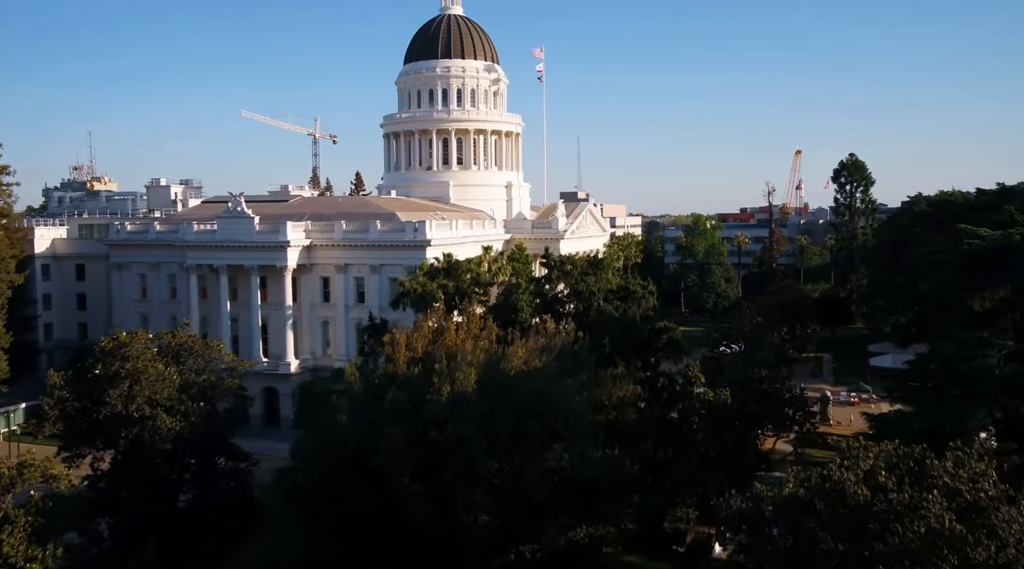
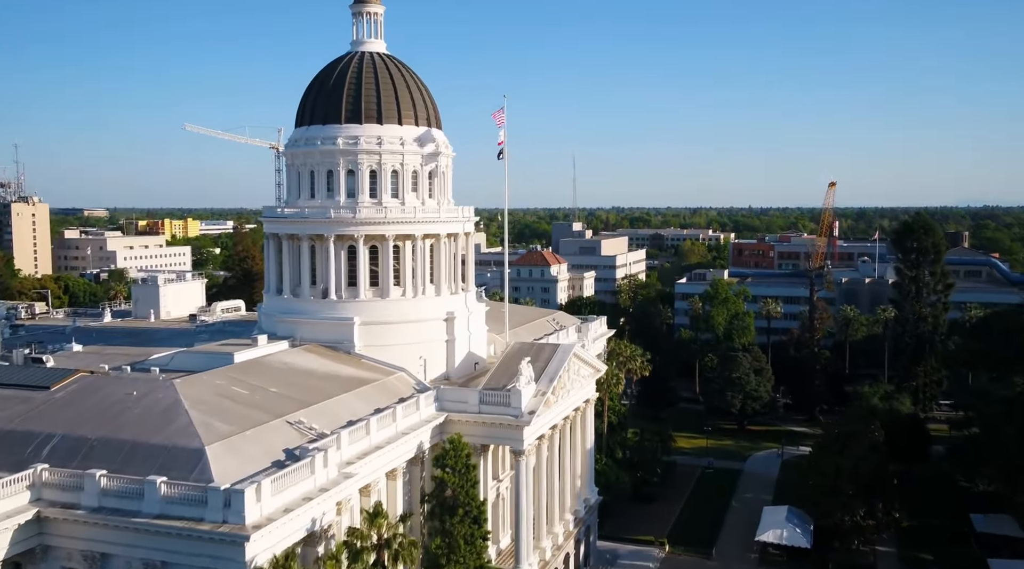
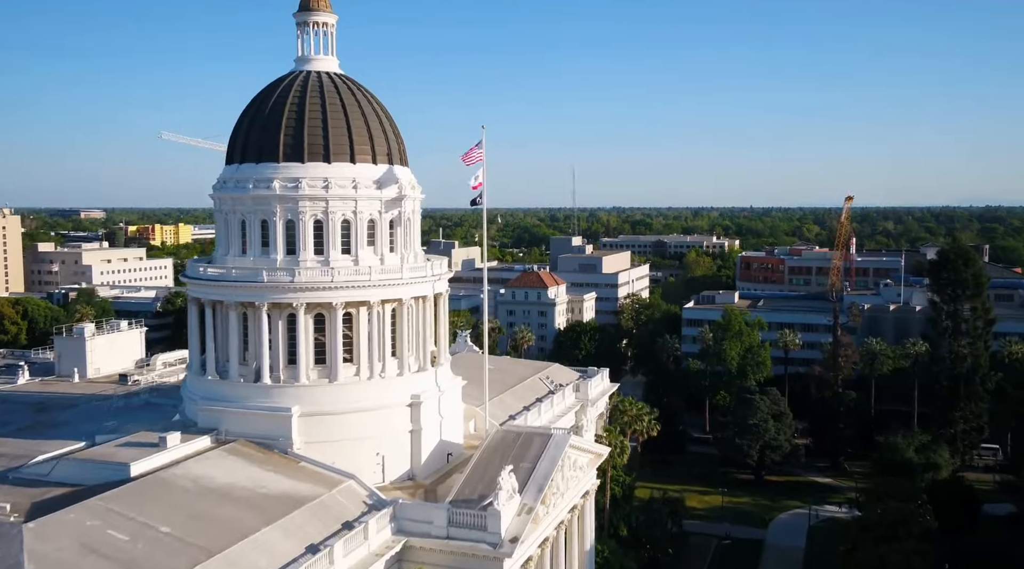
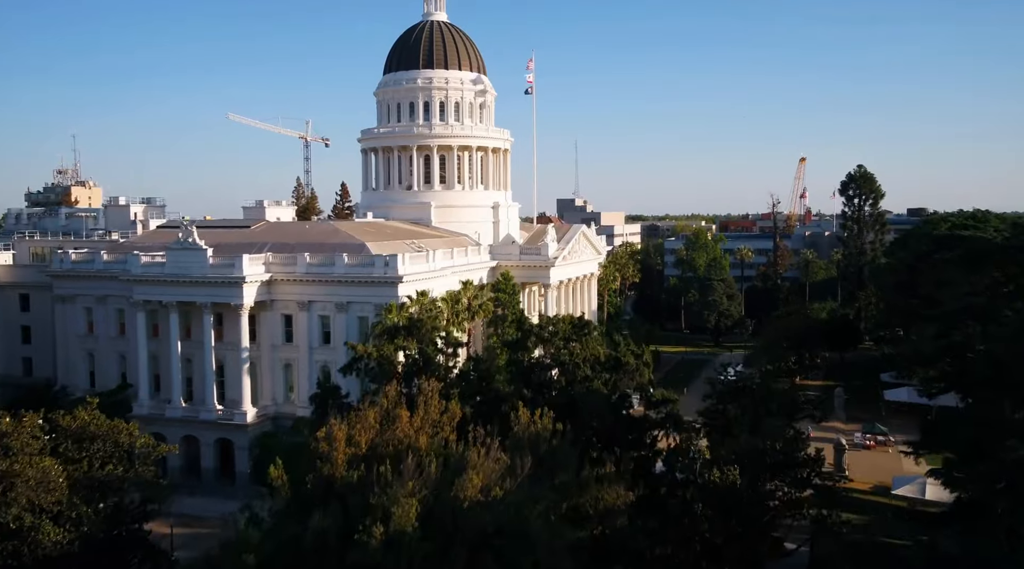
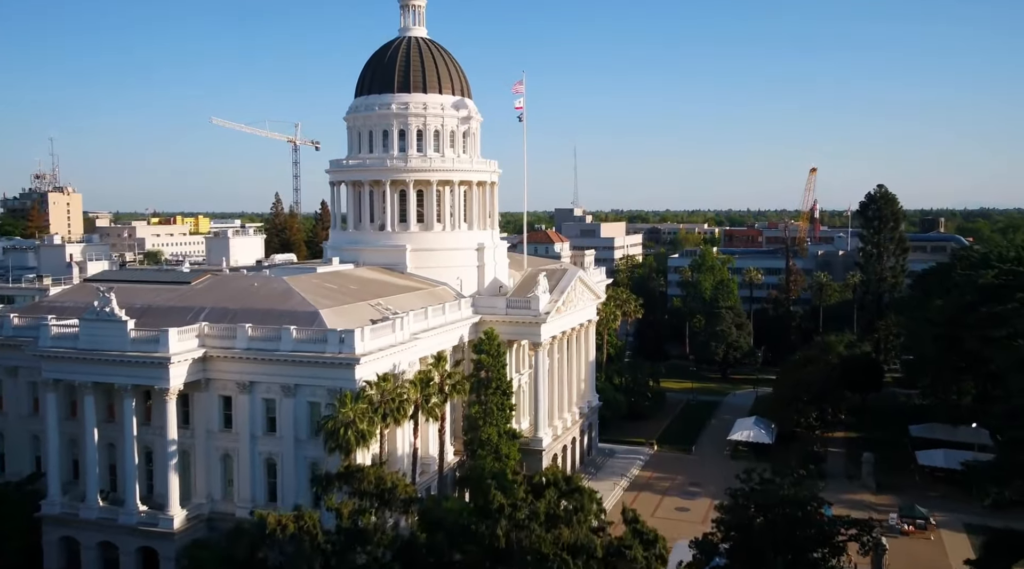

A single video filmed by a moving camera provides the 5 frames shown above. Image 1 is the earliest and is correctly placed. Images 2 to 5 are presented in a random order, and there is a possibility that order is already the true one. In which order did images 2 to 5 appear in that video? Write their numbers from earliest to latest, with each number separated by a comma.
4, 5, 2, 3
